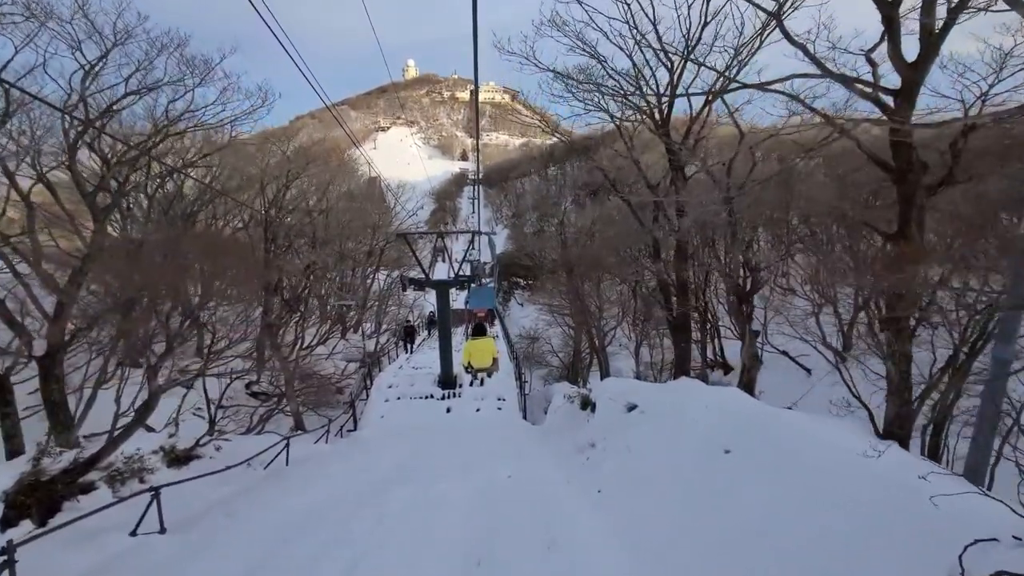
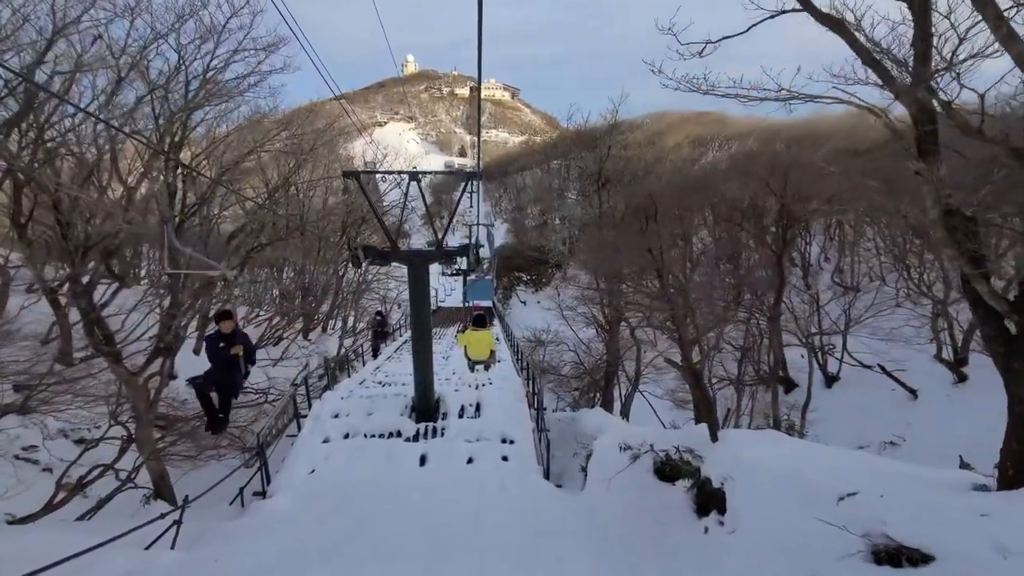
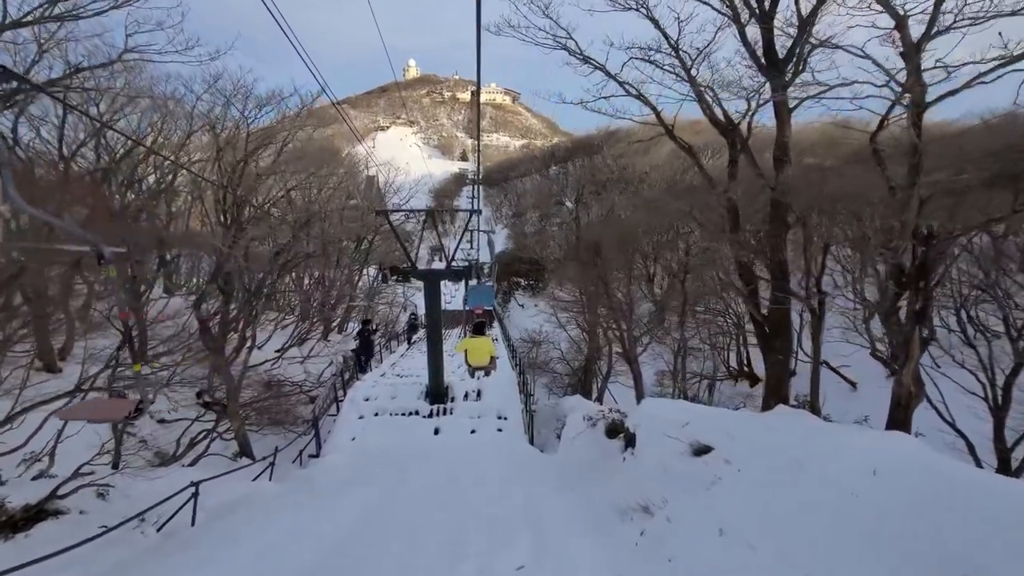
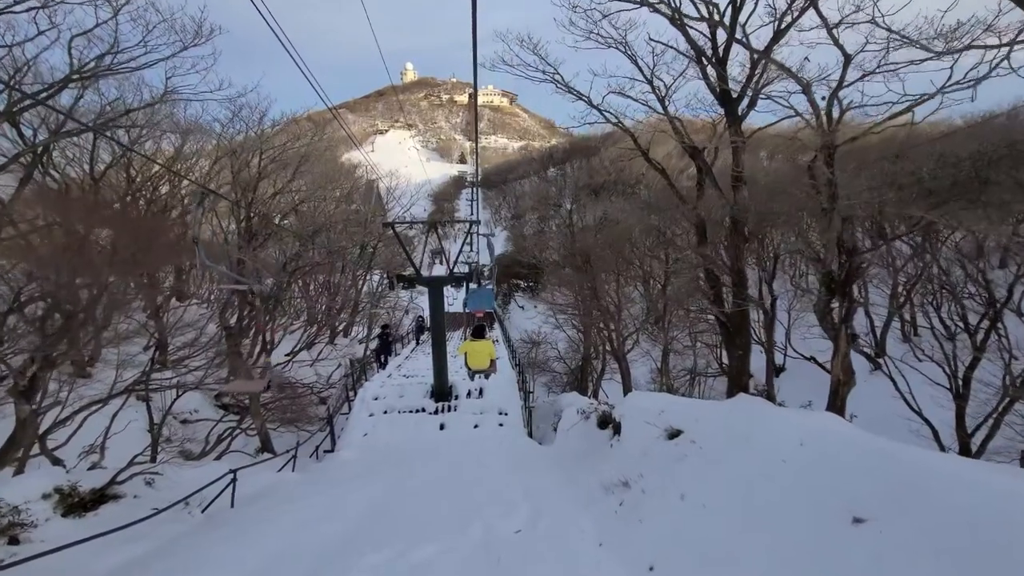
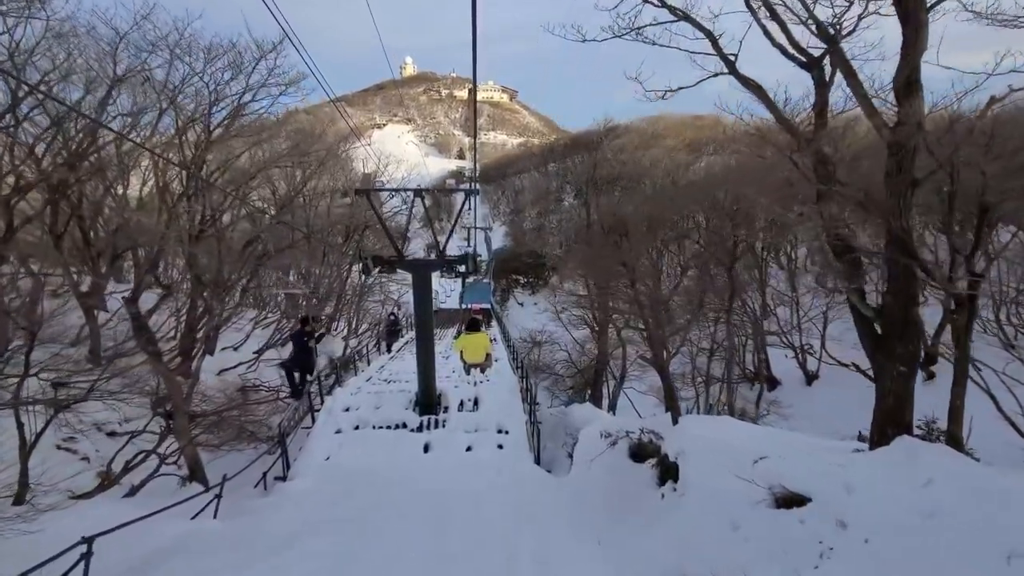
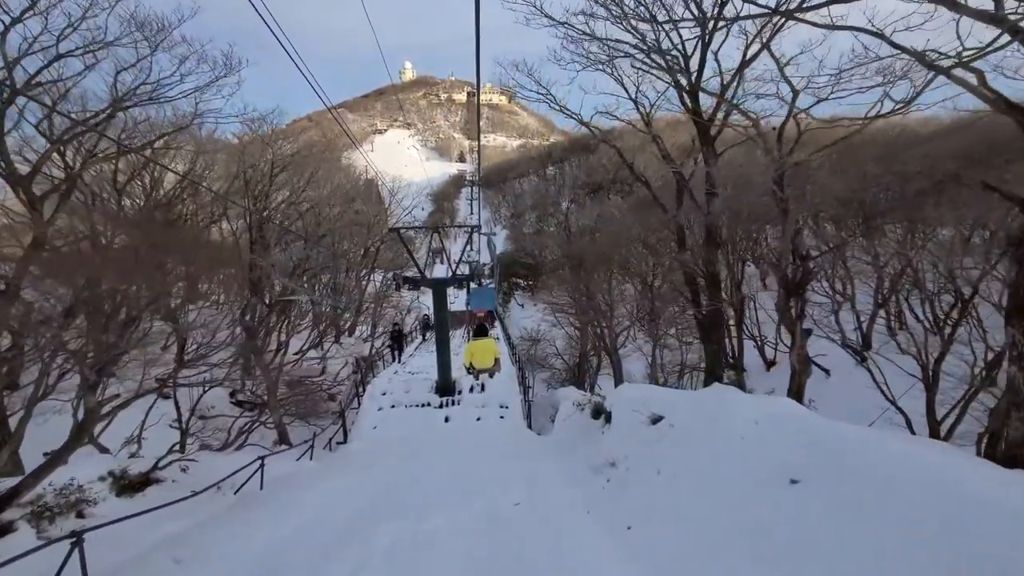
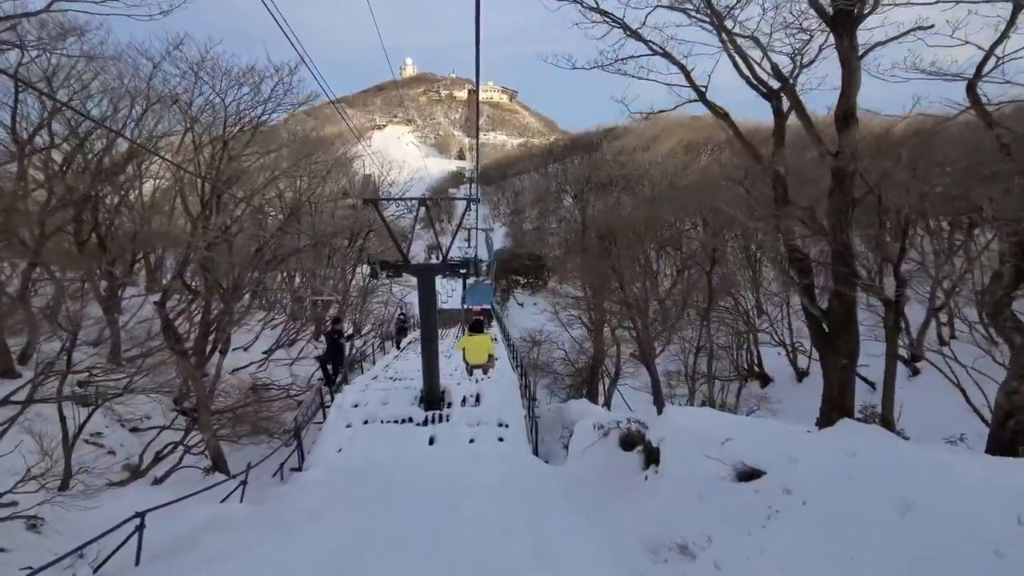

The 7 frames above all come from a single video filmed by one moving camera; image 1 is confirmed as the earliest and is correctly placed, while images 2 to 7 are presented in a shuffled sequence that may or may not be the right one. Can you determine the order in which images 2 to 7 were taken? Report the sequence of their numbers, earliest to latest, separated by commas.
6, 4, 3, 7, 5, 2
